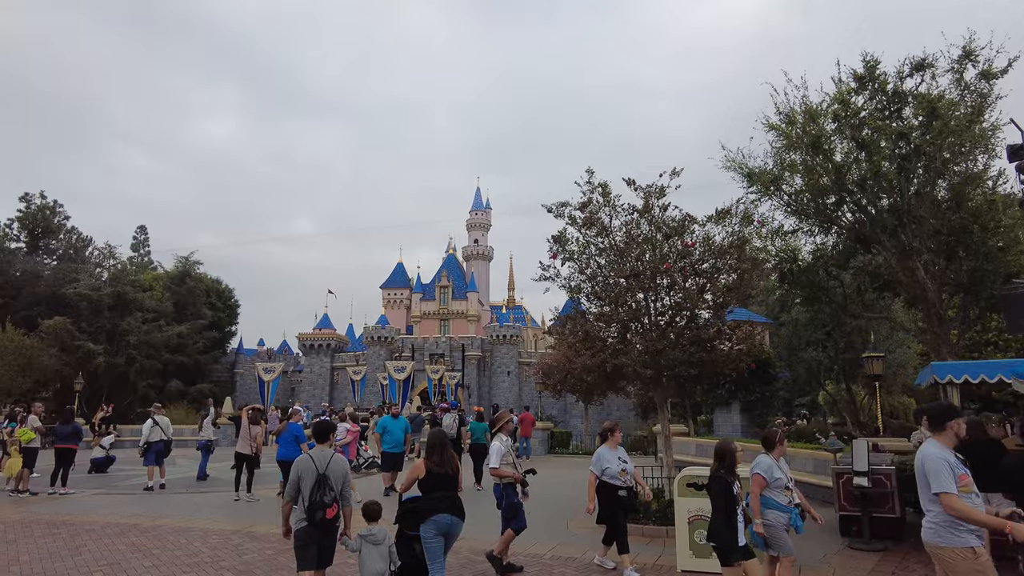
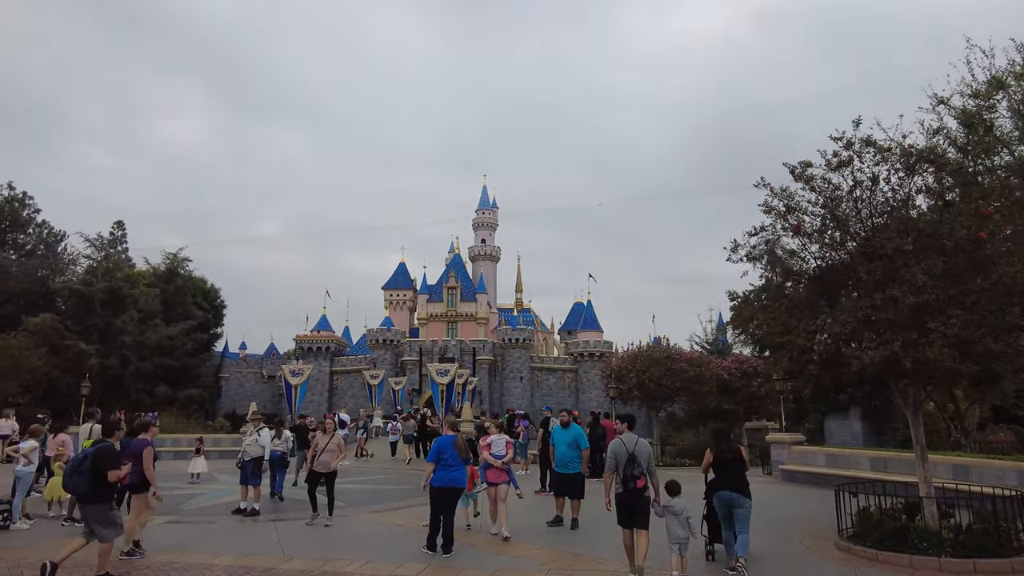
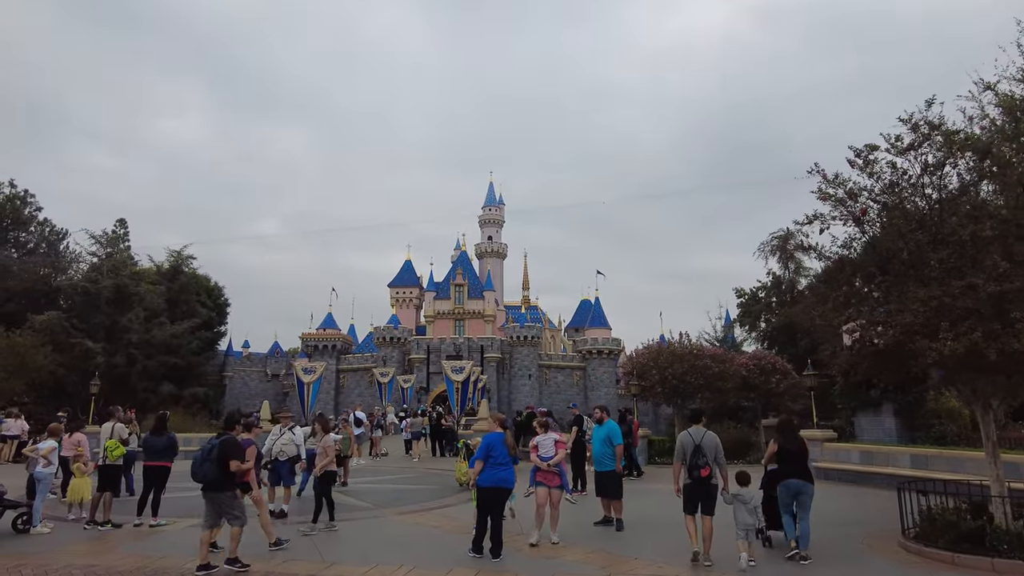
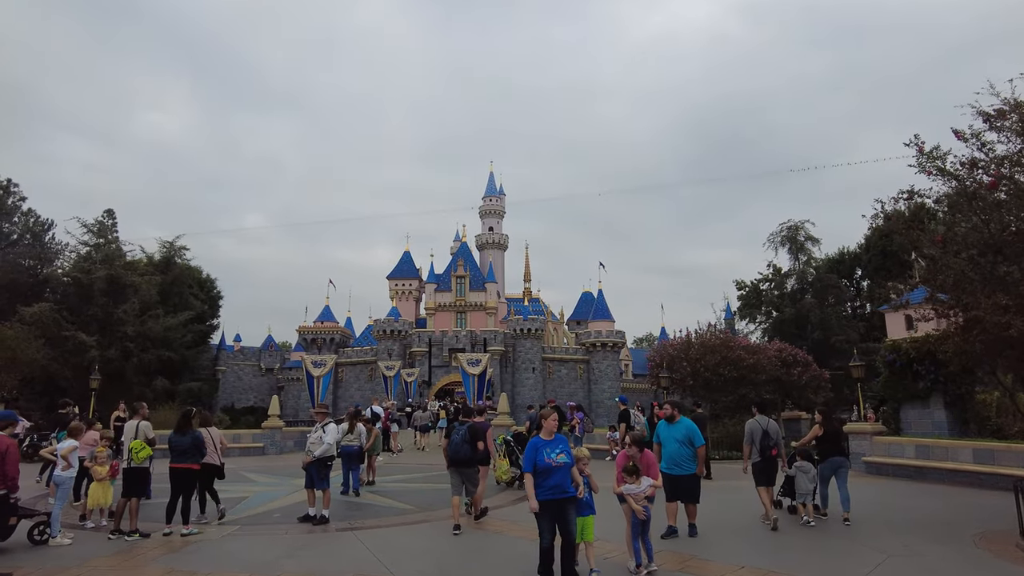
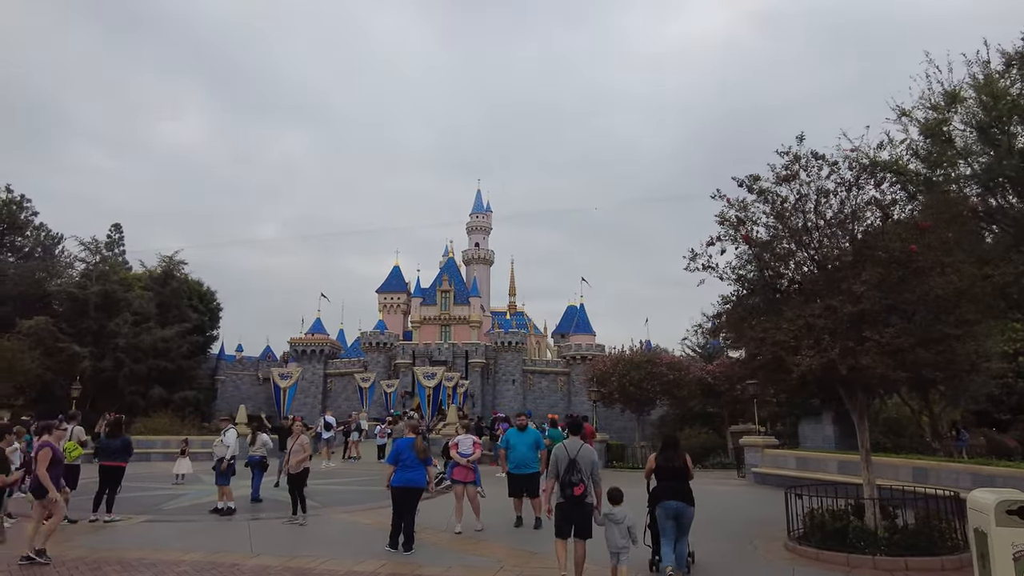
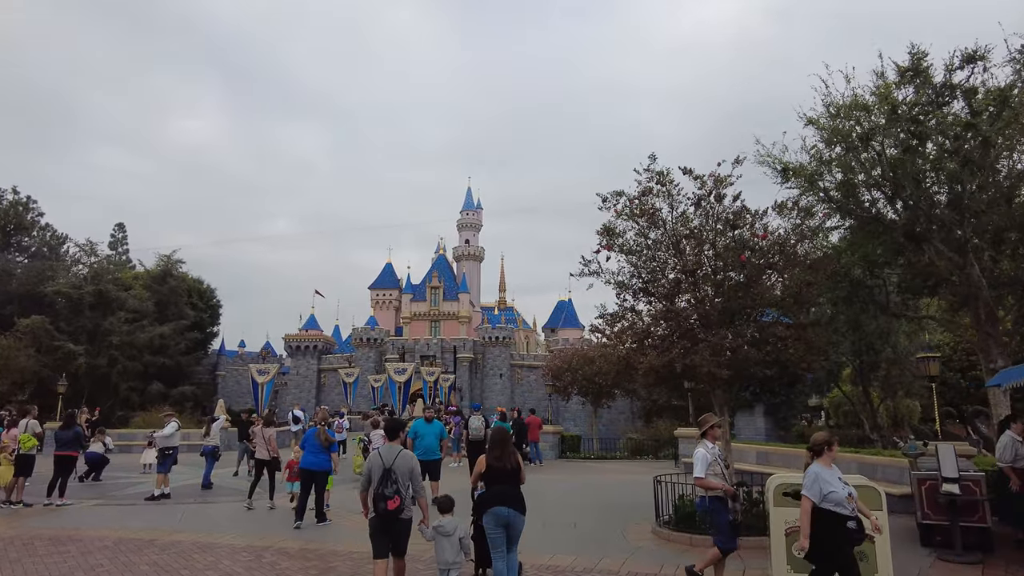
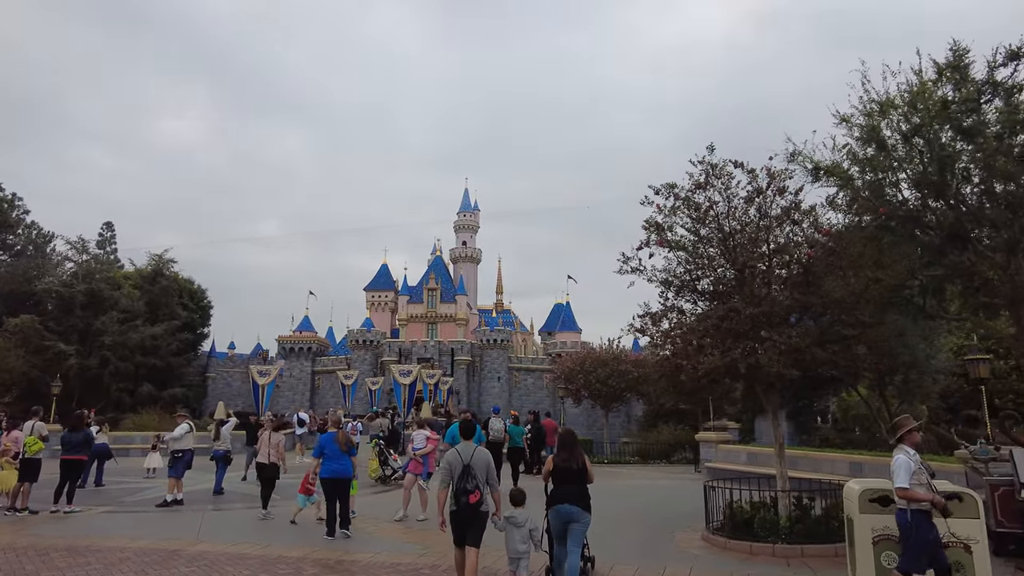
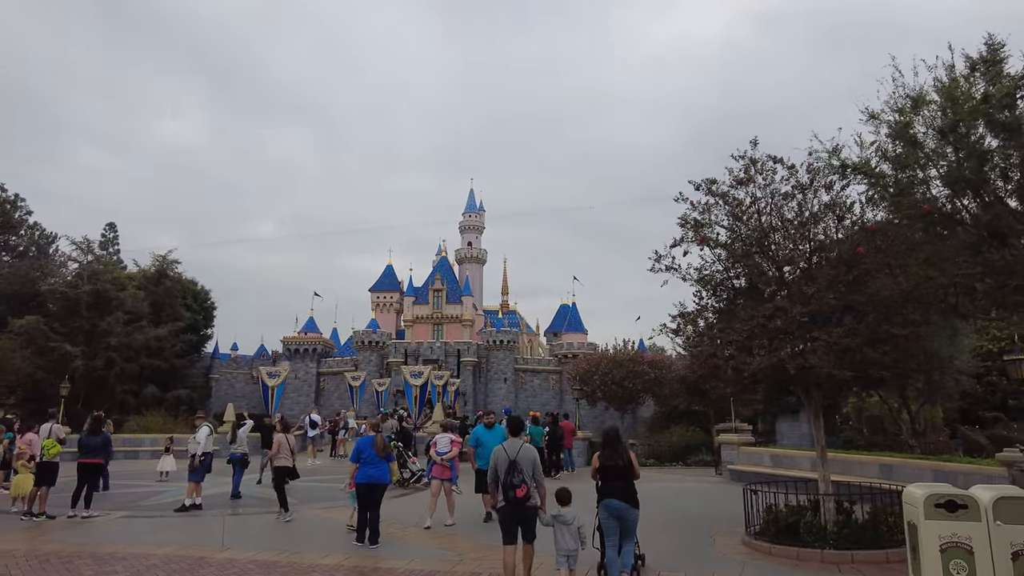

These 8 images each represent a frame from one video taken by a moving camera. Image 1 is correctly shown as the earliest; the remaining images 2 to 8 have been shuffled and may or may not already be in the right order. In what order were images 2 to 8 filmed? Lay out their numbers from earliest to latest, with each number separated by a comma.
6, 7, 8, 5, 2, 3, 4
